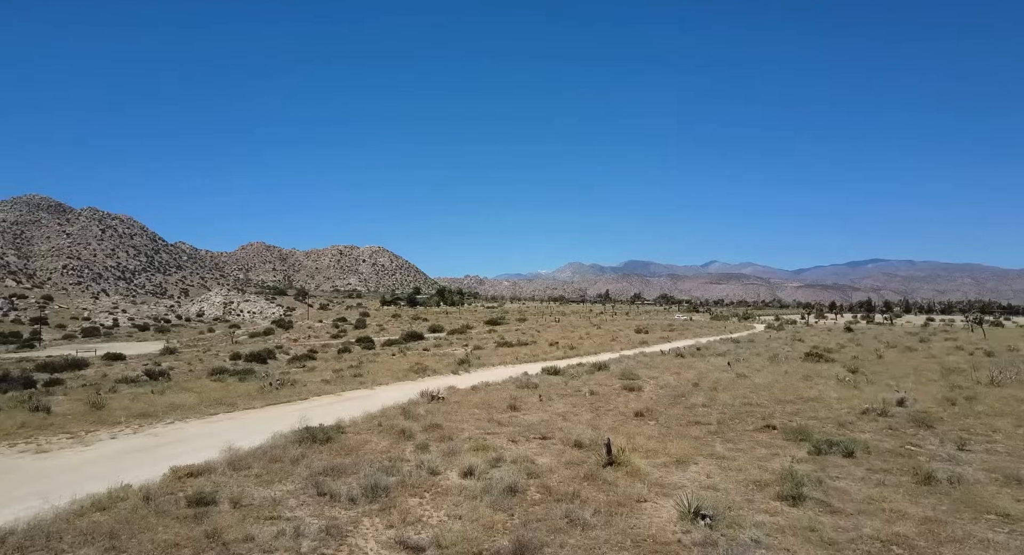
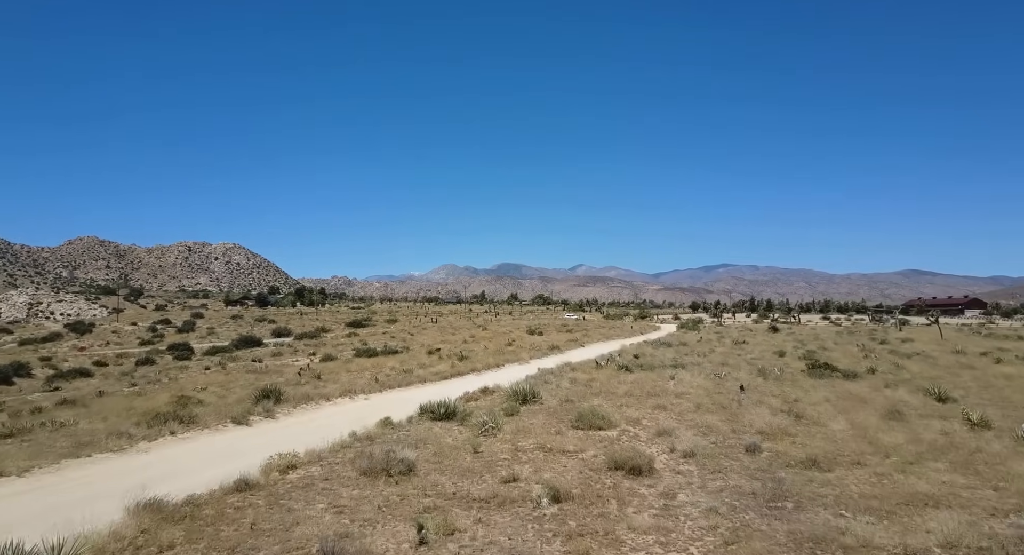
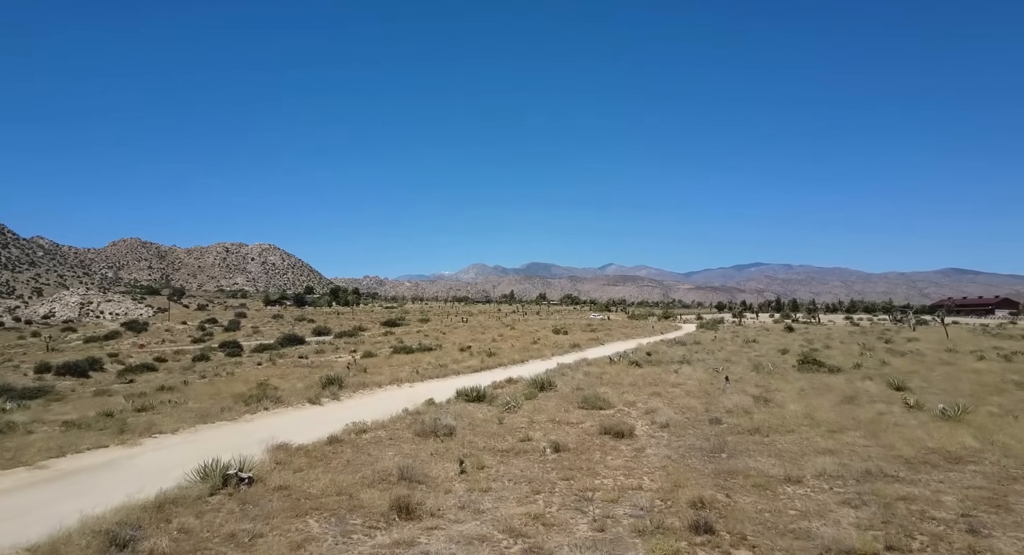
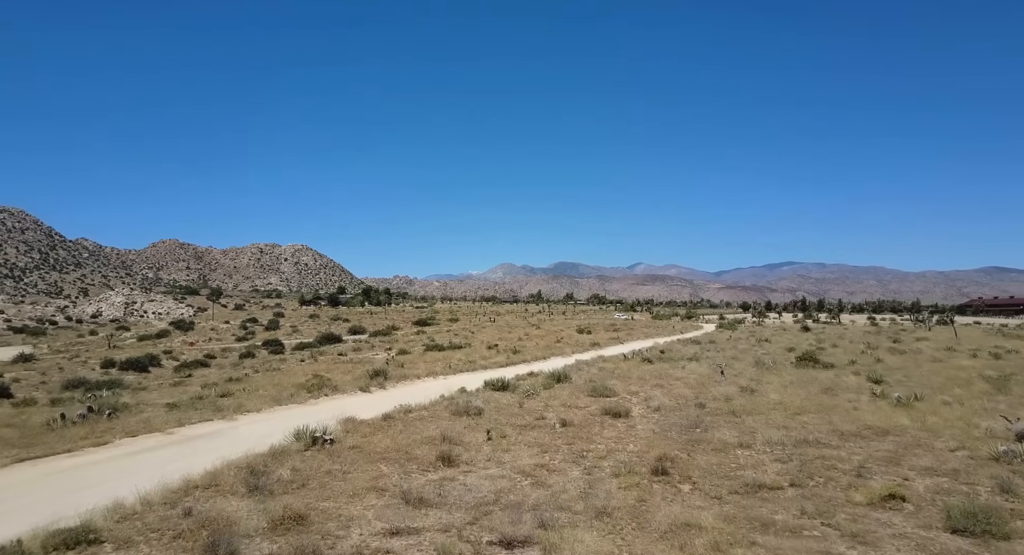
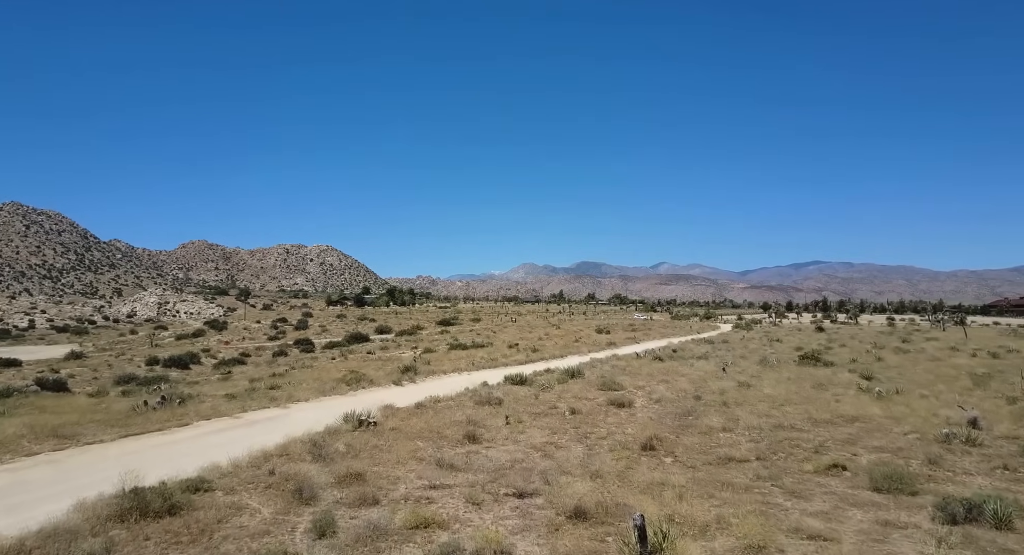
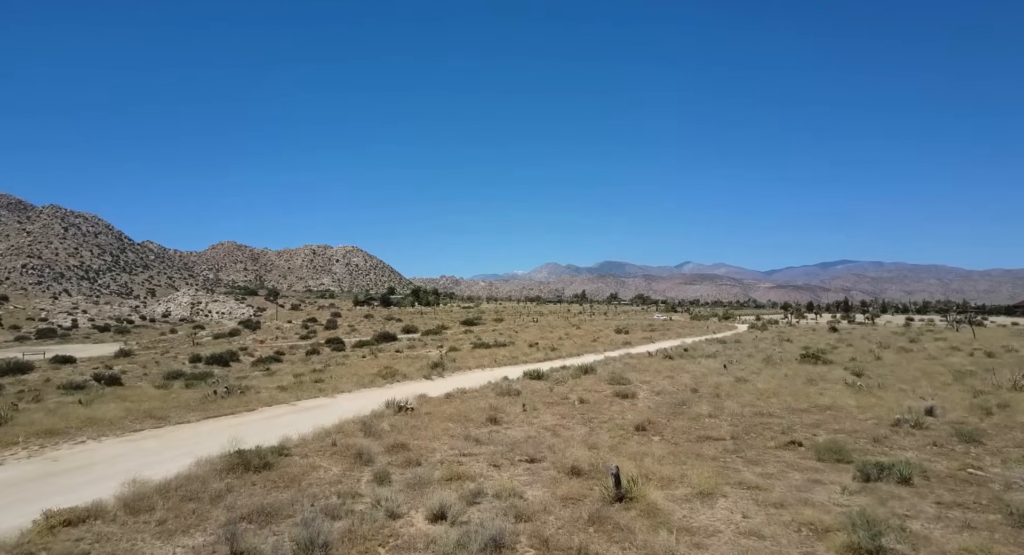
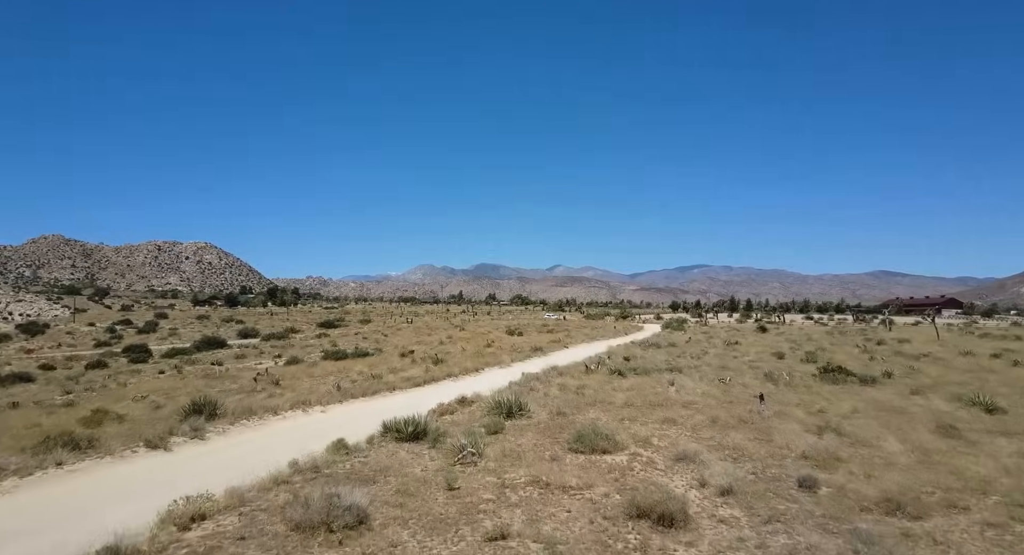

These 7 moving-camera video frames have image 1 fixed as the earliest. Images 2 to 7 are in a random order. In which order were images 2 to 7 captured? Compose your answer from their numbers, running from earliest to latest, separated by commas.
6, 5, 4, 3, 2, 7
